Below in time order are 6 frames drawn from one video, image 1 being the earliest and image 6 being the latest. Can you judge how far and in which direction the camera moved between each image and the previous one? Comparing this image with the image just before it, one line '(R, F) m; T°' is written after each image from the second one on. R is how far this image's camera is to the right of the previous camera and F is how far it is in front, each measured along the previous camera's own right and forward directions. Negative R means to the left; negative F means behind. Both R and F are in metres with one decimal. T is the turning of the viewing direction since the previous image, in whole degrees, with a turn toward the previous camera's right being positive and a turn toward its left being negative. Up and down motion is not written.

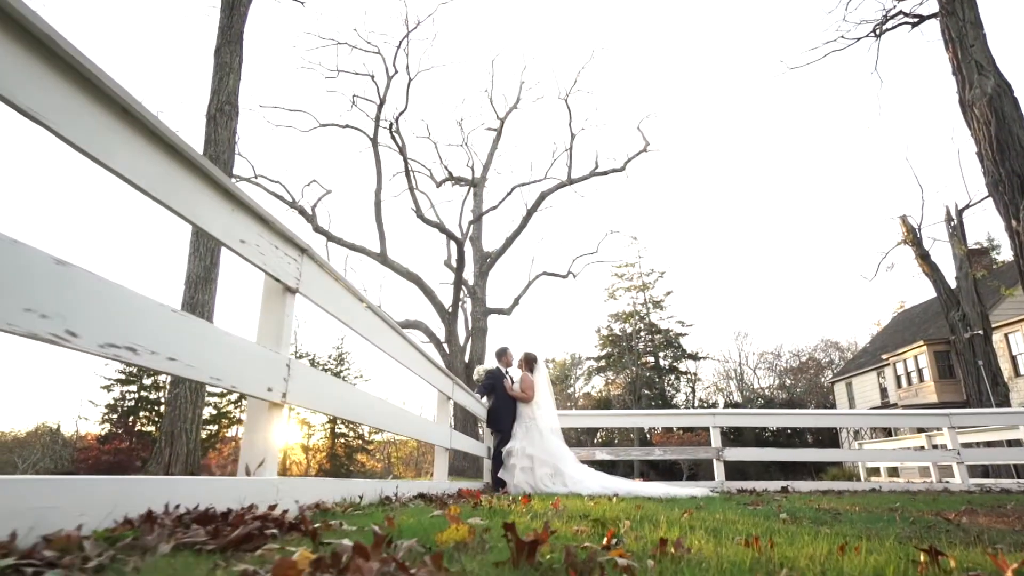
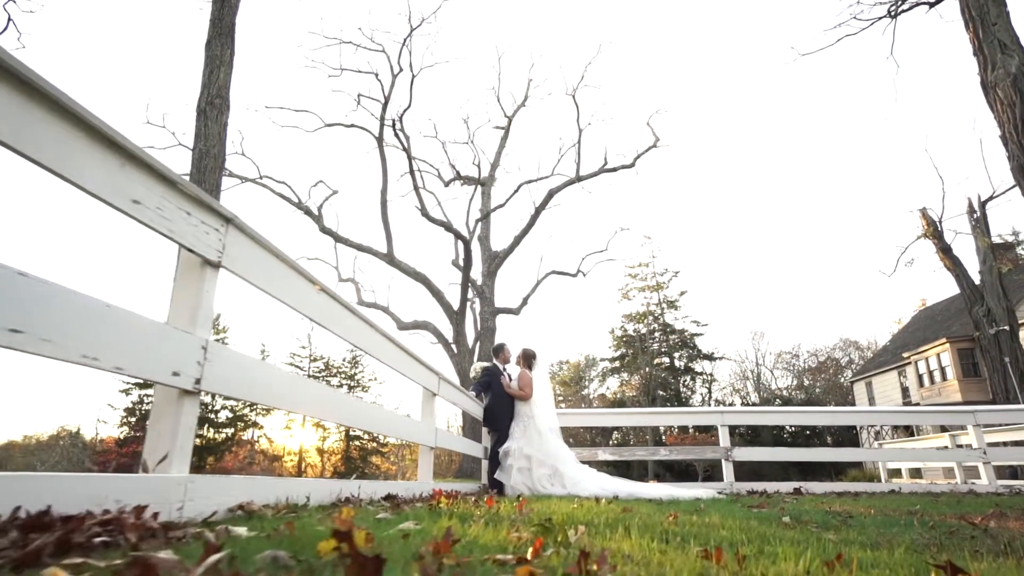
(+0.2, +0.2) m; -1°
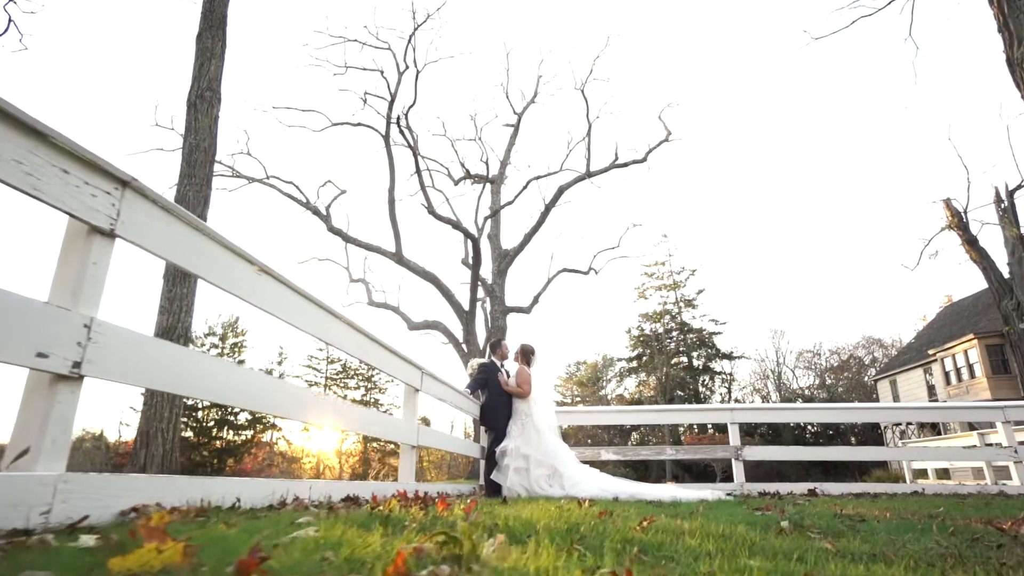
(+0.2, +0.2) m; -2°
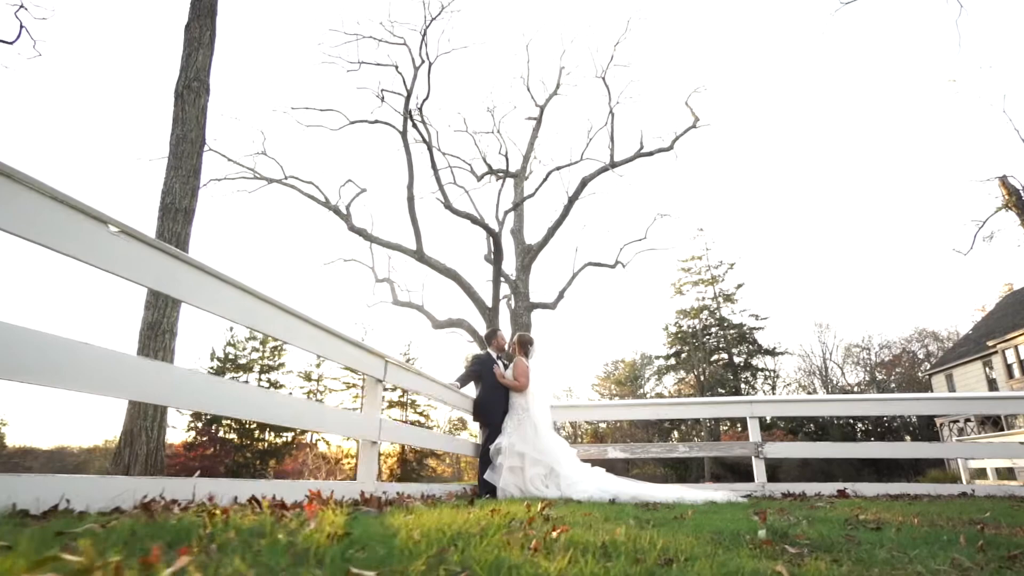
(+0.3, +0.4) m; -4°
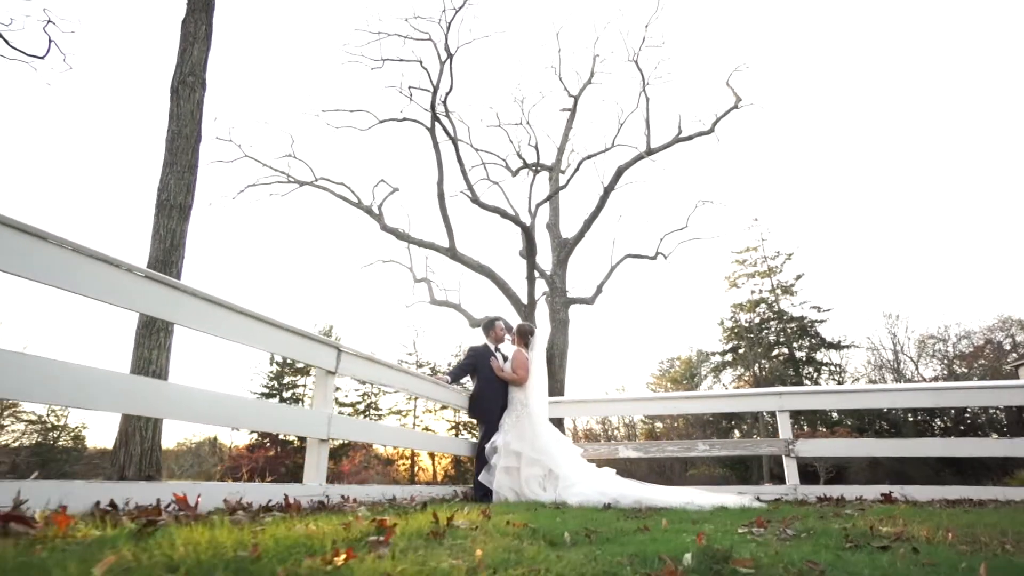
(+0.4, +0.4) m; -5°
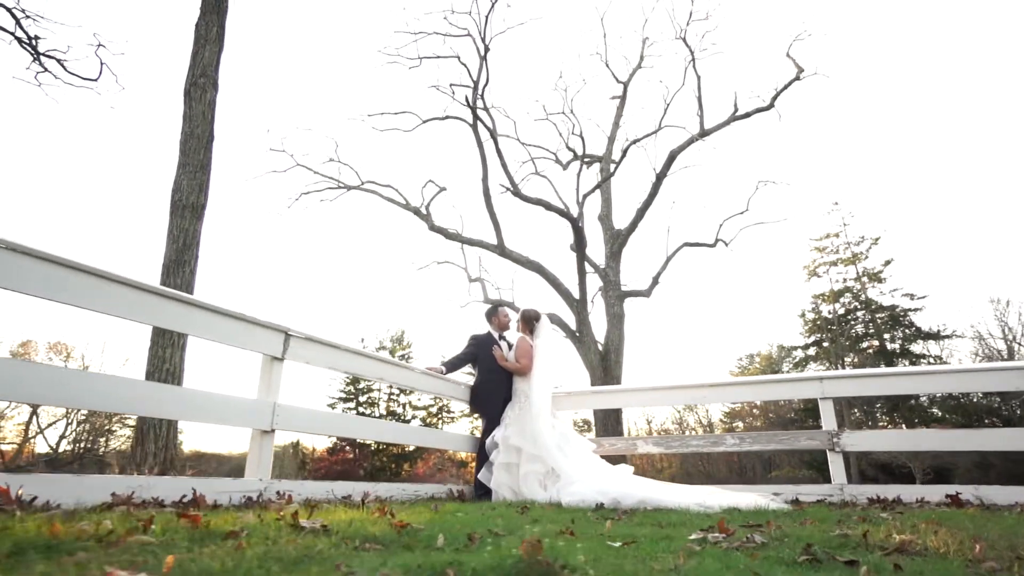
(+0.5, +0.4) m; -7°
